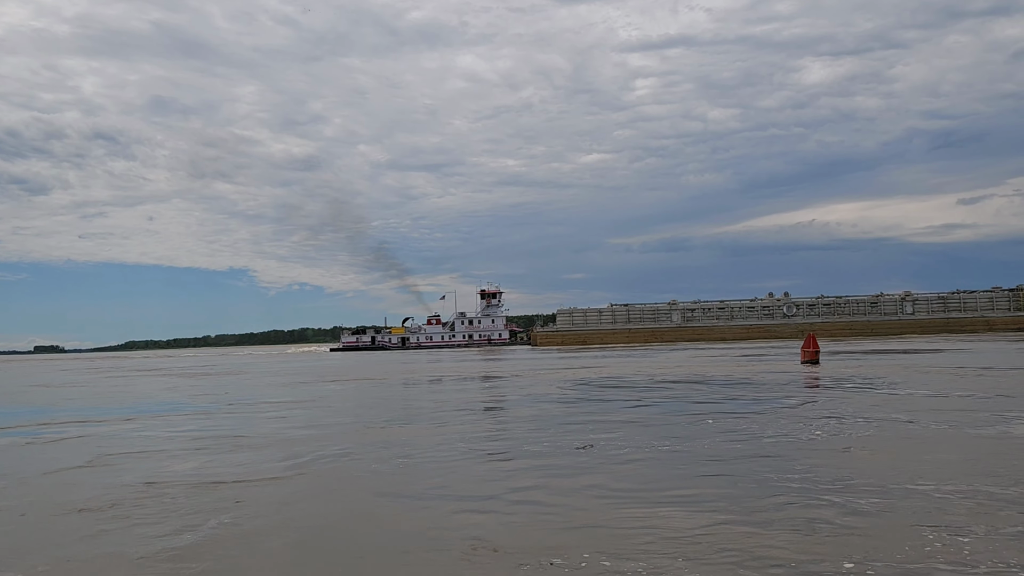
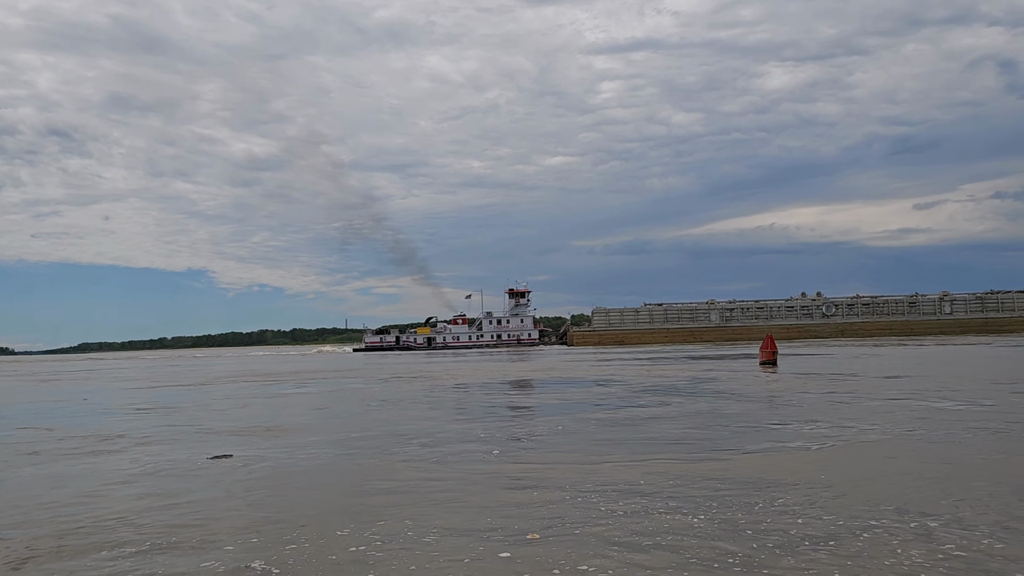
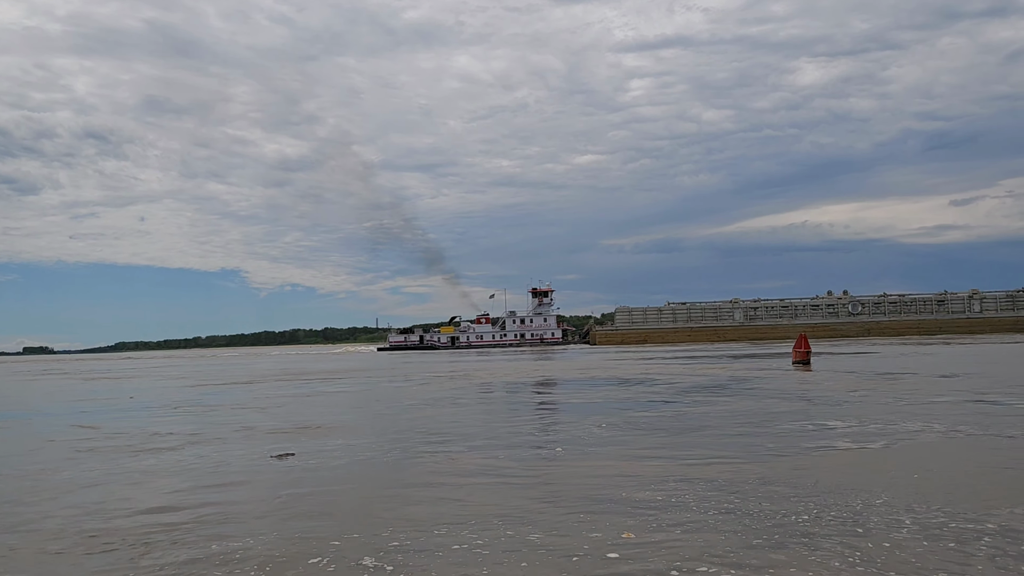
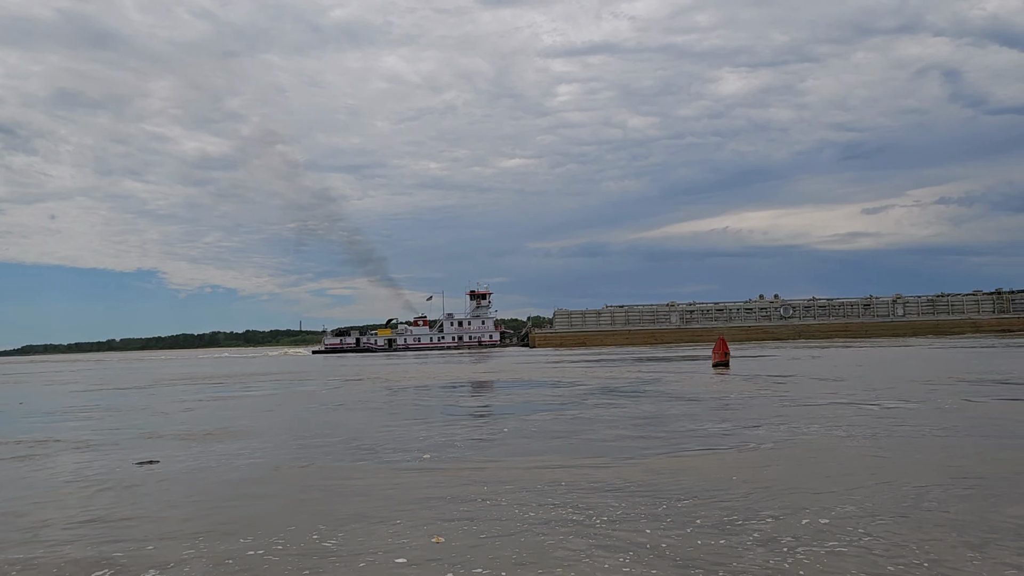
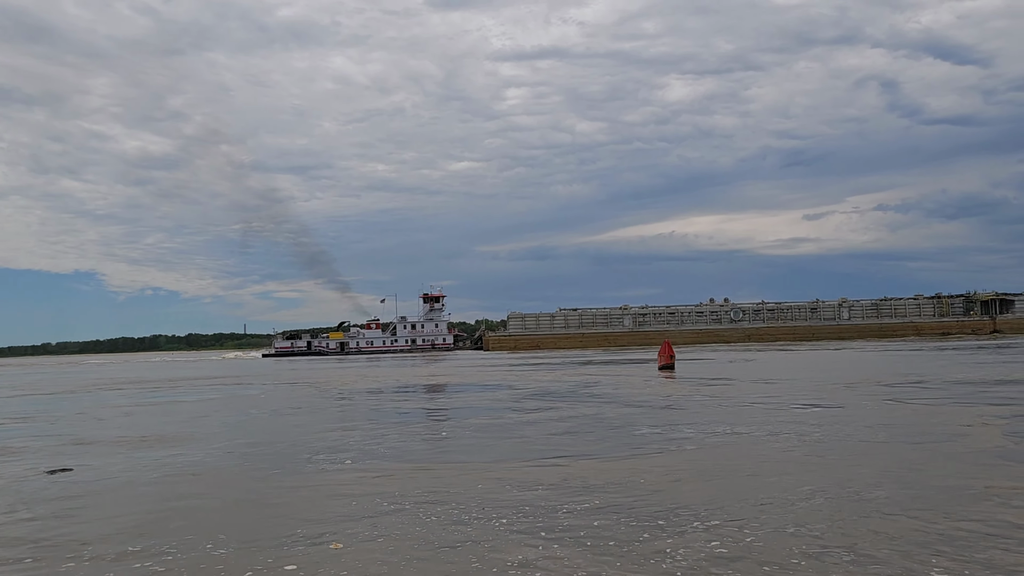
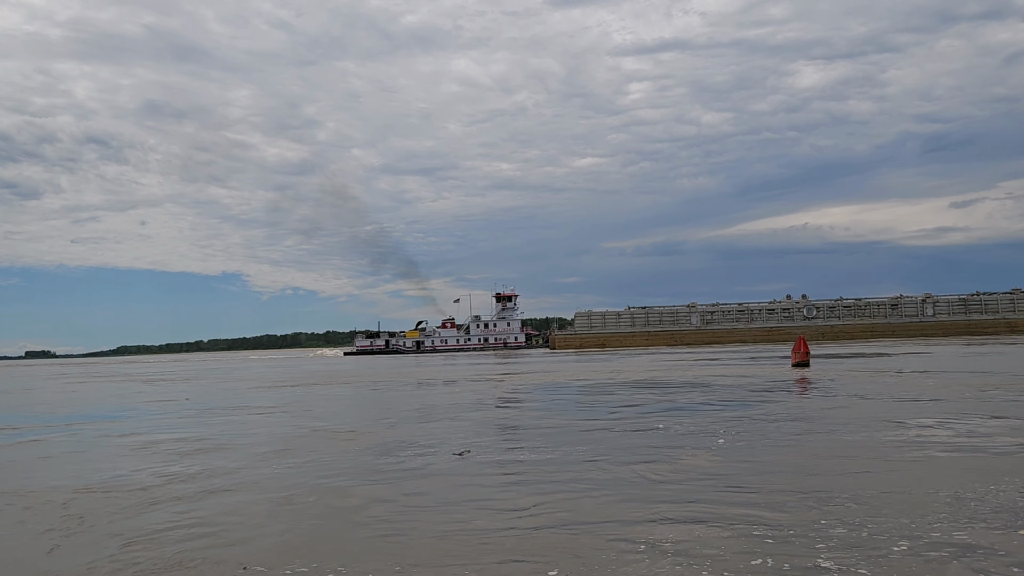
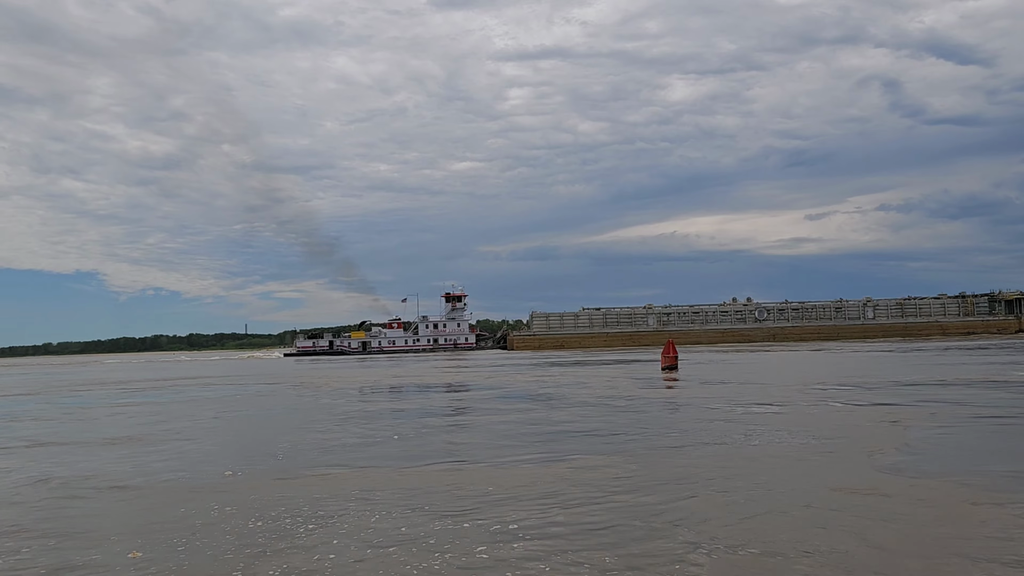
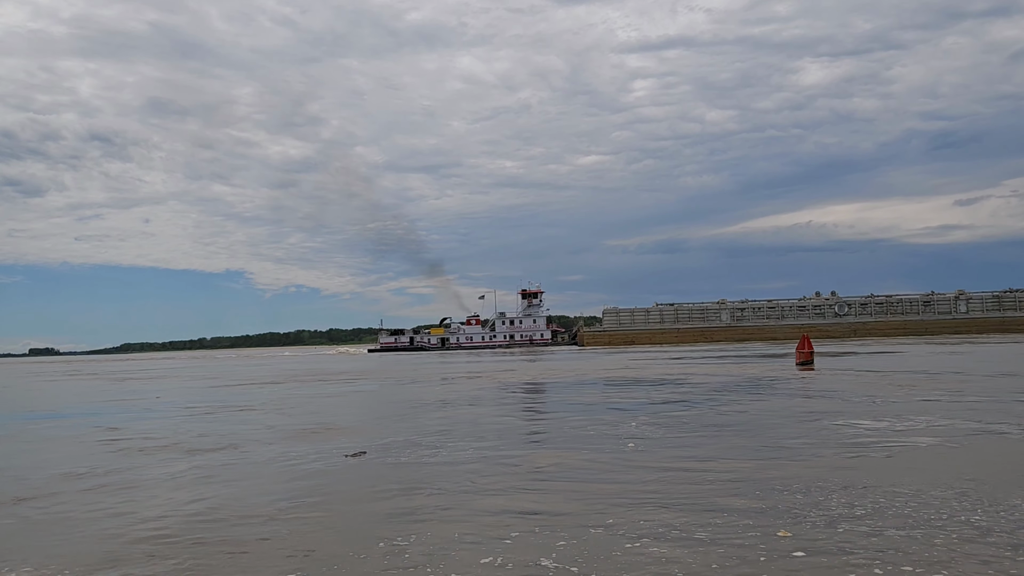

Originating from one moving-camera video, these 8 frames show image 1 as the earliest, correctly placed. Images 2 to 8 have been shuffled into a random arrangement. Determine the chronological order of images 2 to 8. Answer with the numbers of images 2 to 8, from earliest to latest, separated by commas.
6, 8, 3, 2, 4, 5, 7
